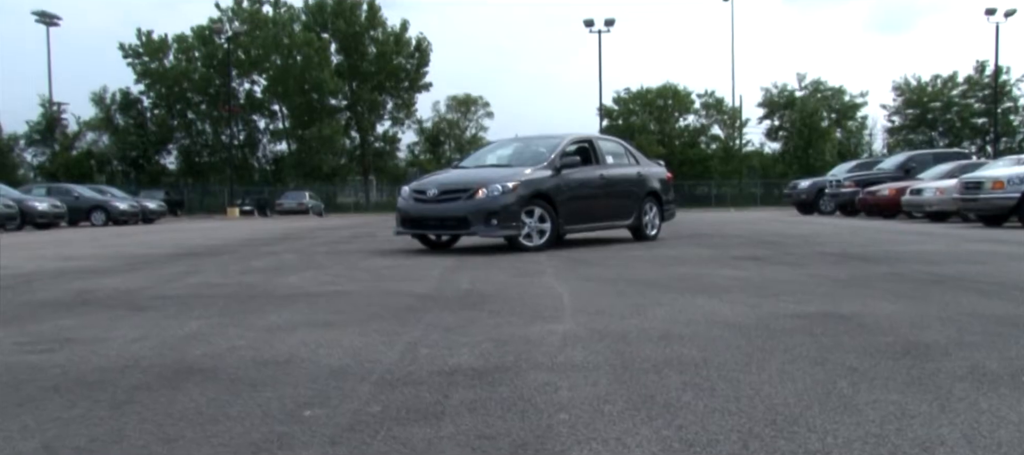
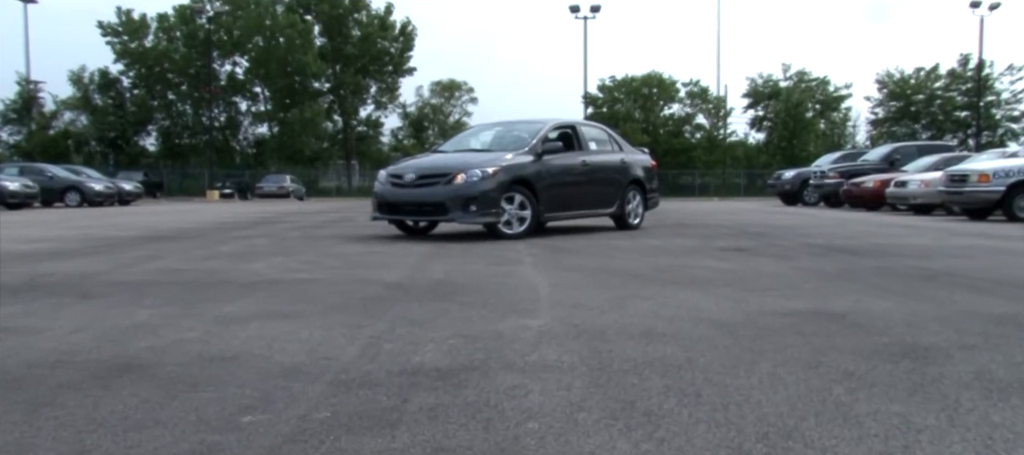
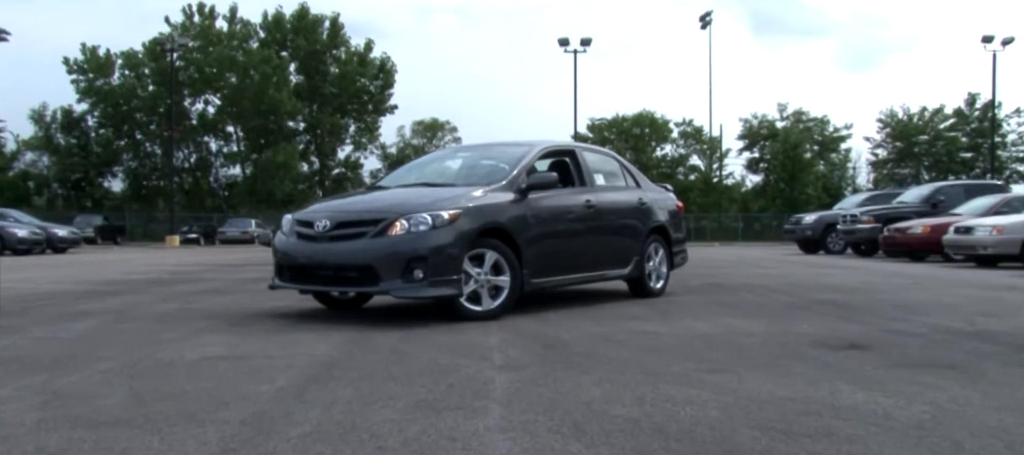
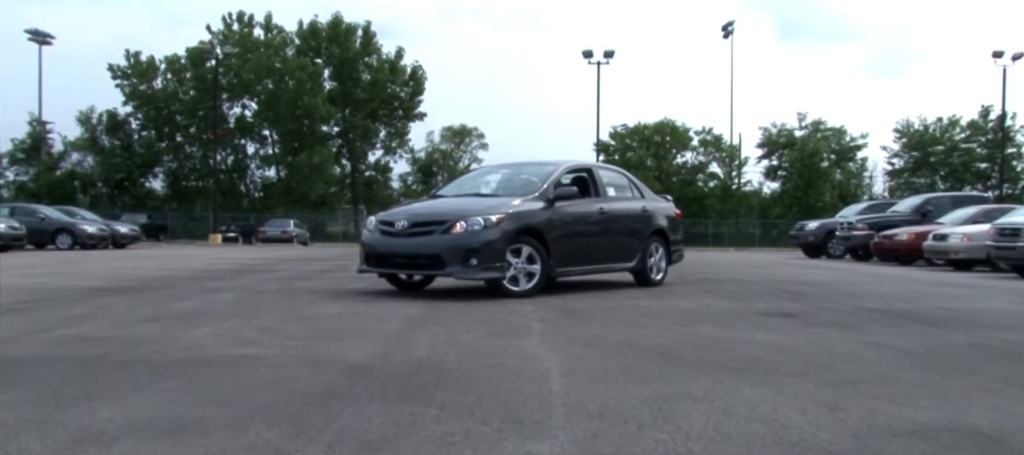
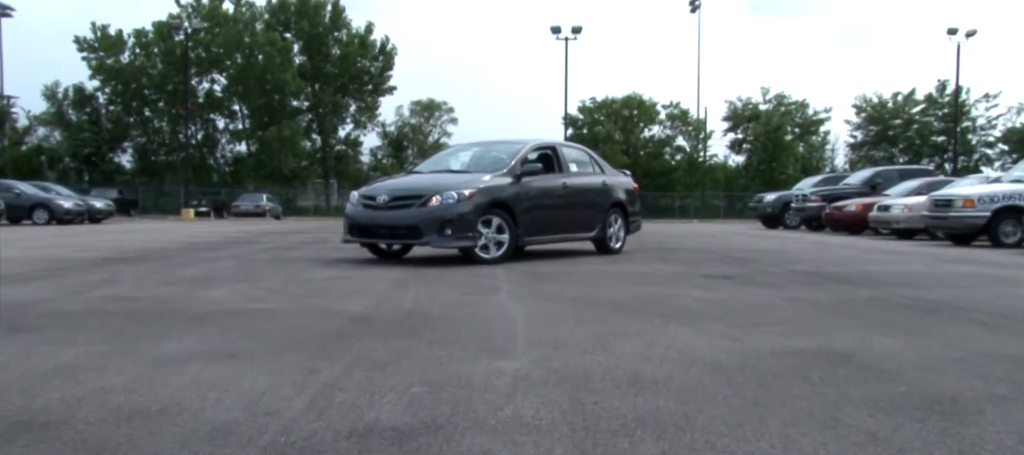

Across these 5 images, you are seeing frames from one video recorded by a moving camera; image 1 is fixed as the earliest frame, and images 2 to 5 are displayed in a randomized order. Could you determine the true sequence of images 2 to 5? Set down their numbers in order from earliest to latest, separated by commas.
2, 5, 4, 3
